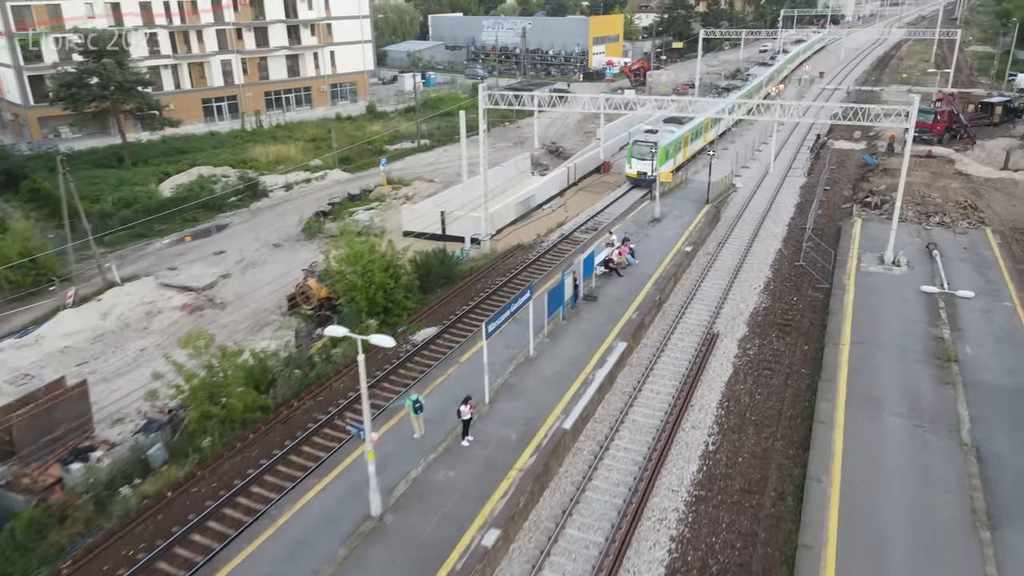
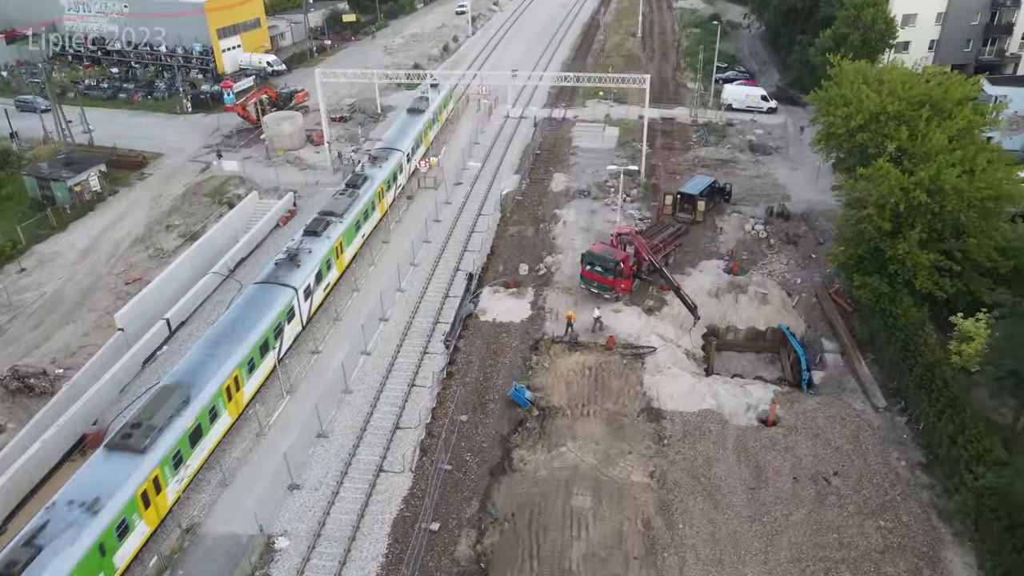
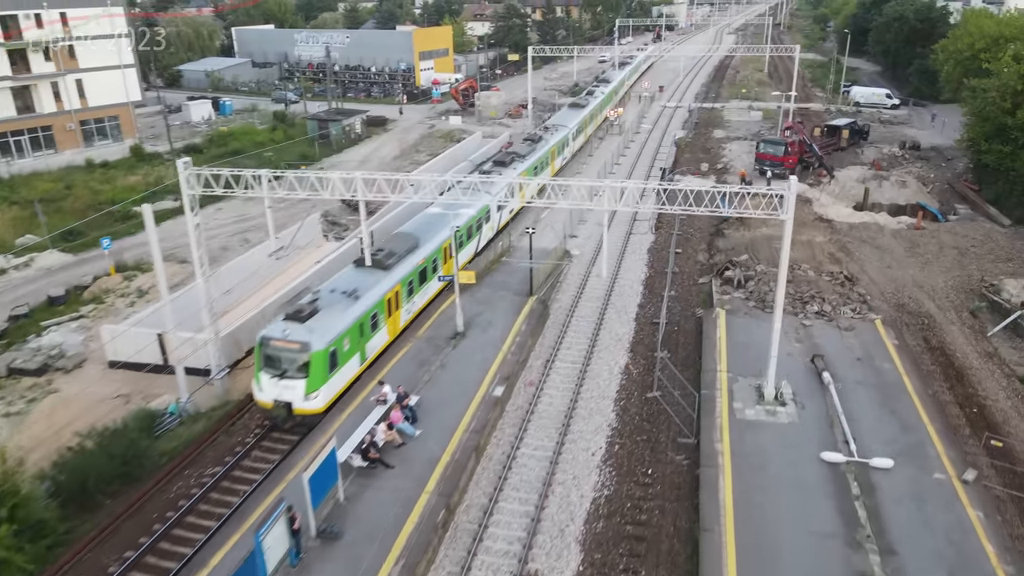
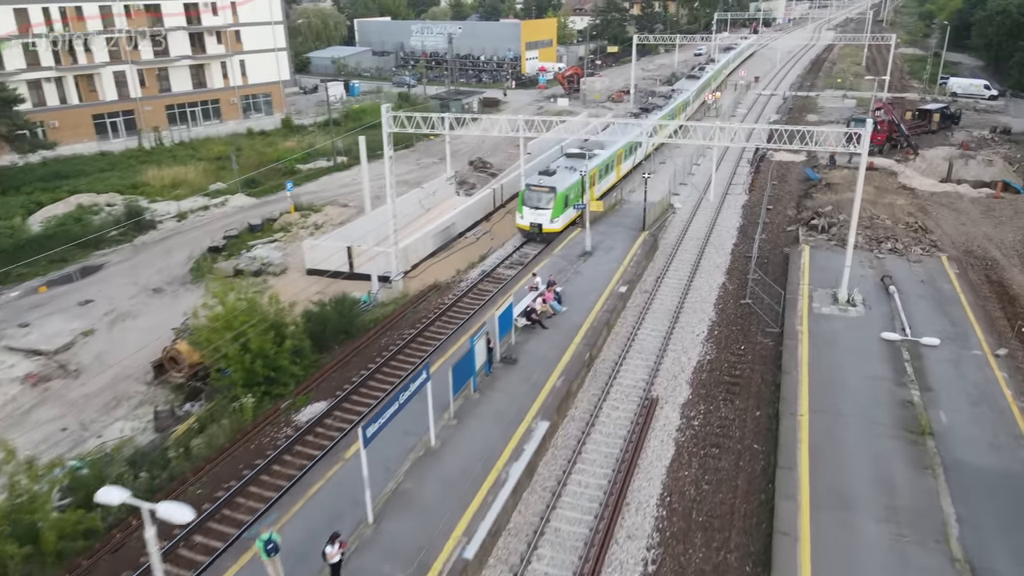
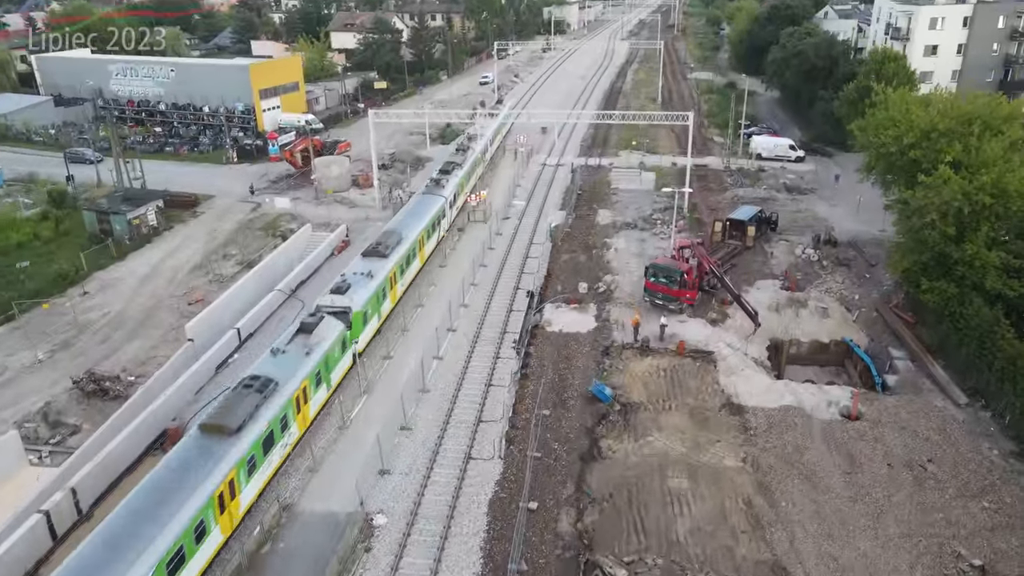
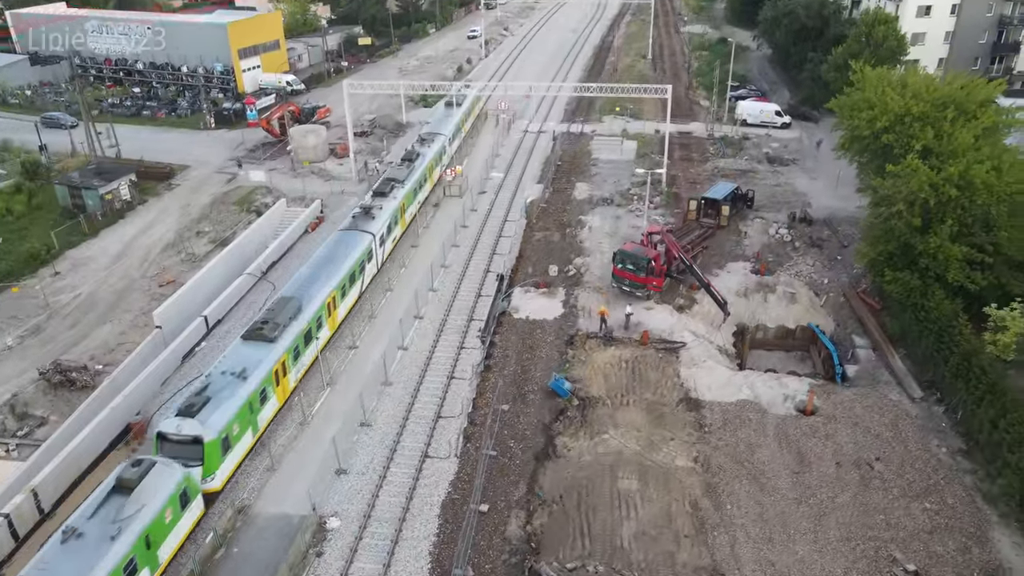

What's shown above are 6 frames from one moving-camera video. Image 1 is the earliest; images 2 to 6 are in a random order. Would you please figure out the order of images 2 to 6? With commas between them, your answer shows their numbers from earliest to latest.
4, 3, 5, 6, 2
